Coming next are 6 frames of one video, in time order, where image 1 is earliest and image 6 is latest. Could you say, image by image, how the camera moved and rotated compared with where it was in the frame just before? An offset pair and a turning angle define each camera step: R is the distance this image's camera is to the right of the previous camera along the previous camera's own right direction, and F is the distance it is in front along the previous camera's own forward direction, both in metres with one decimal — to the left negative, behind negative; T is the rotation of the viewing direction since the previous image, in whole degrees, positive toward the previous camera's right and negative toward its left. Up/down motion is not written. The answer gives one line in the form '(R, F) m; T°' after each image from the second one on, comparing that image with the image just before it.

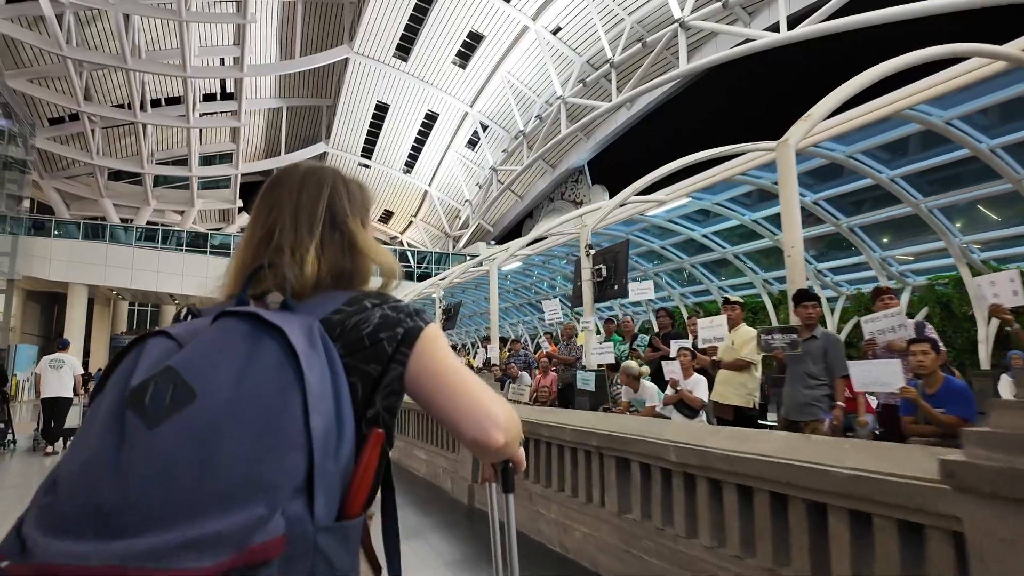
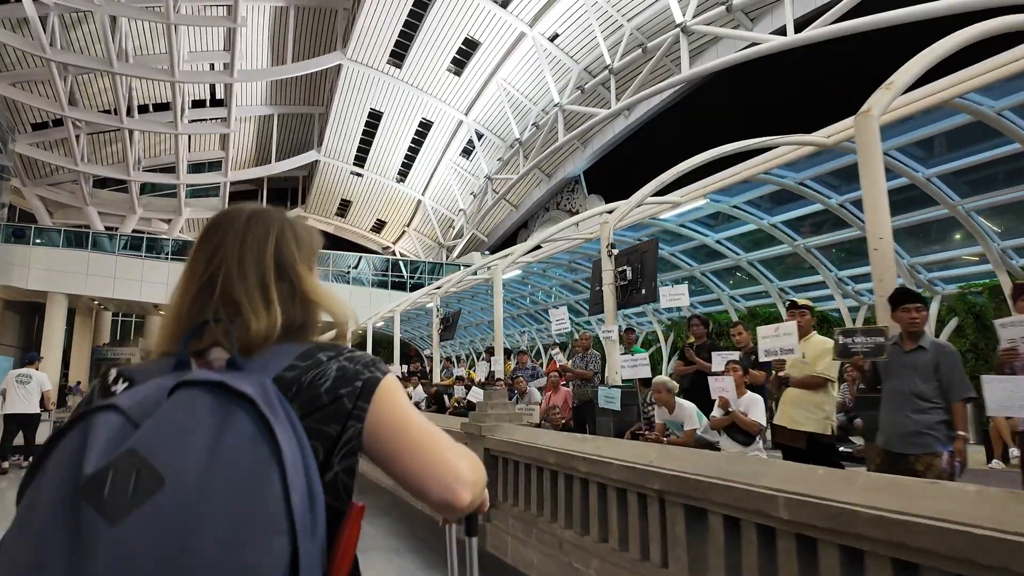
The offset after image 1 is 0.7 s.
(-0.2, +0.7) m; +1°
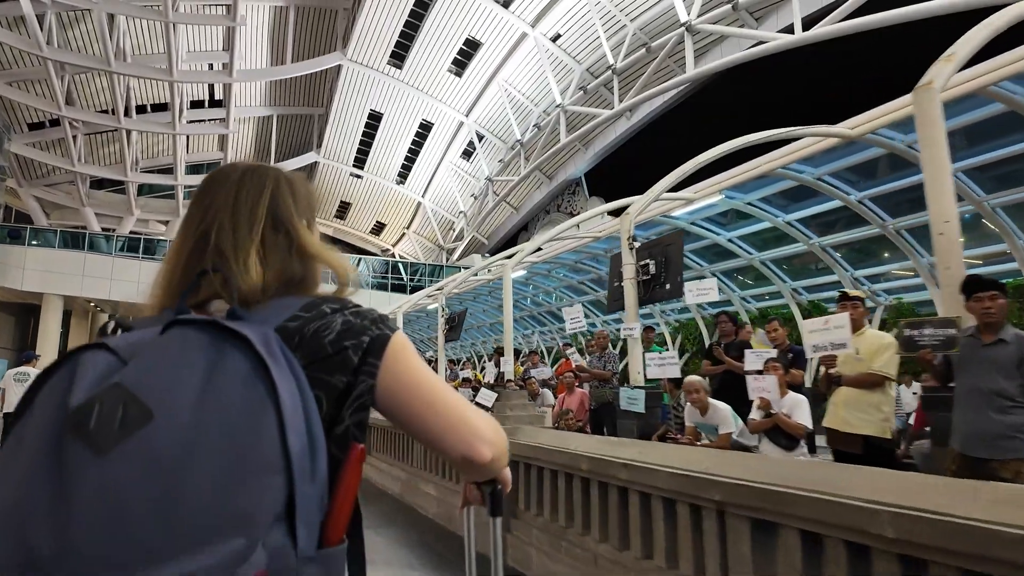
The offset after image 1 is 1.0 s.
(-0.1, +0.3) m; 0°
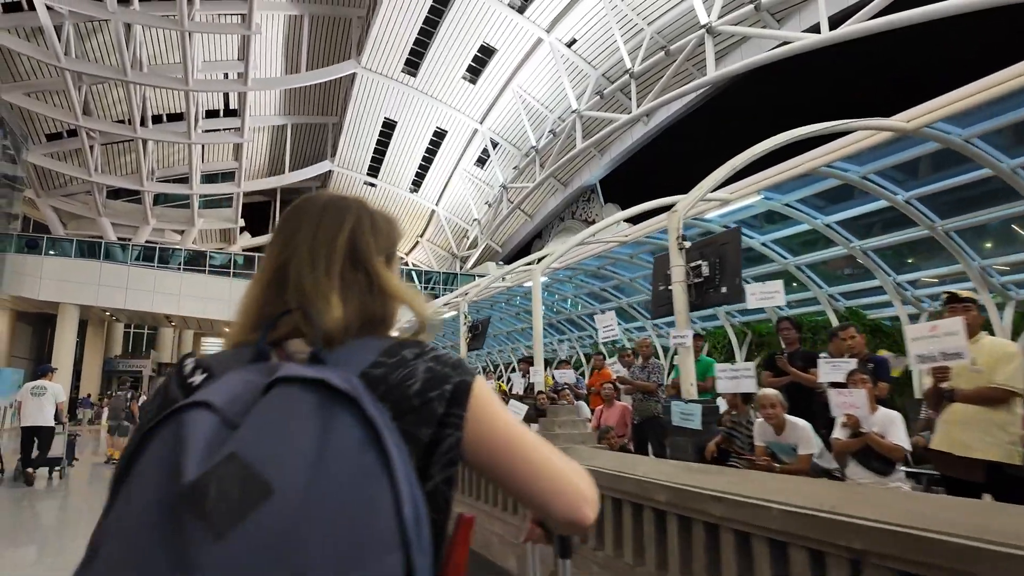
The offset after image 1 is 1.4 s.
(-0.2, +0.4) m; -1°
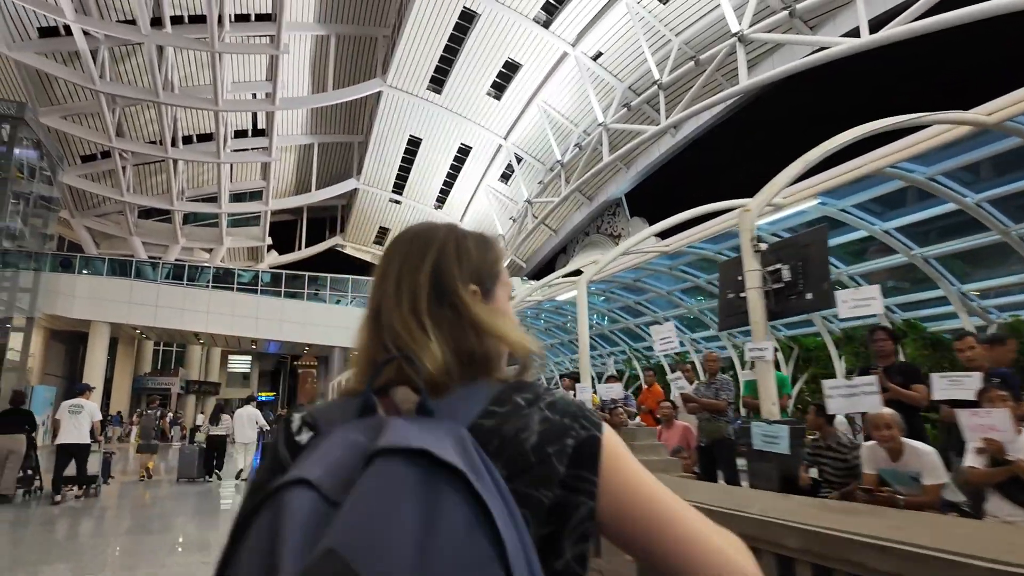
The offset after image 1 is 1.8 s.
(-0.2, +0.4) m; -2°
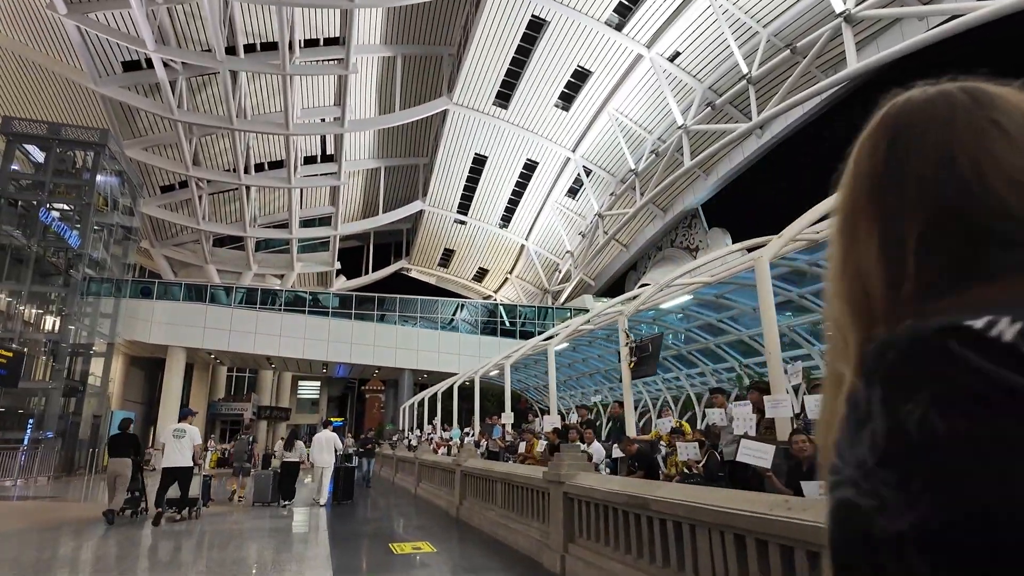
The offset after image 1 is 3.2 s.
(-0.8, +1.3) m; -6°
